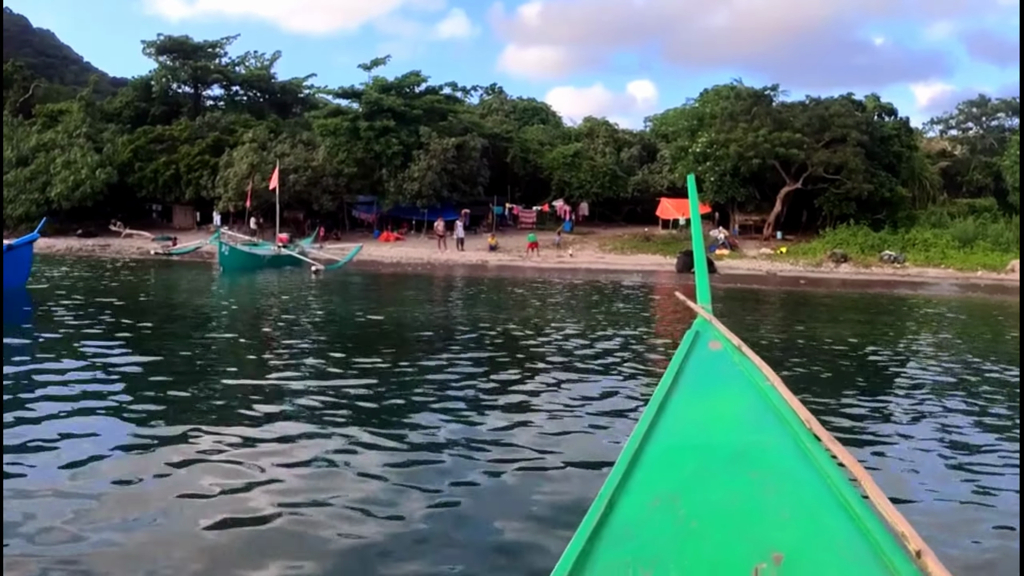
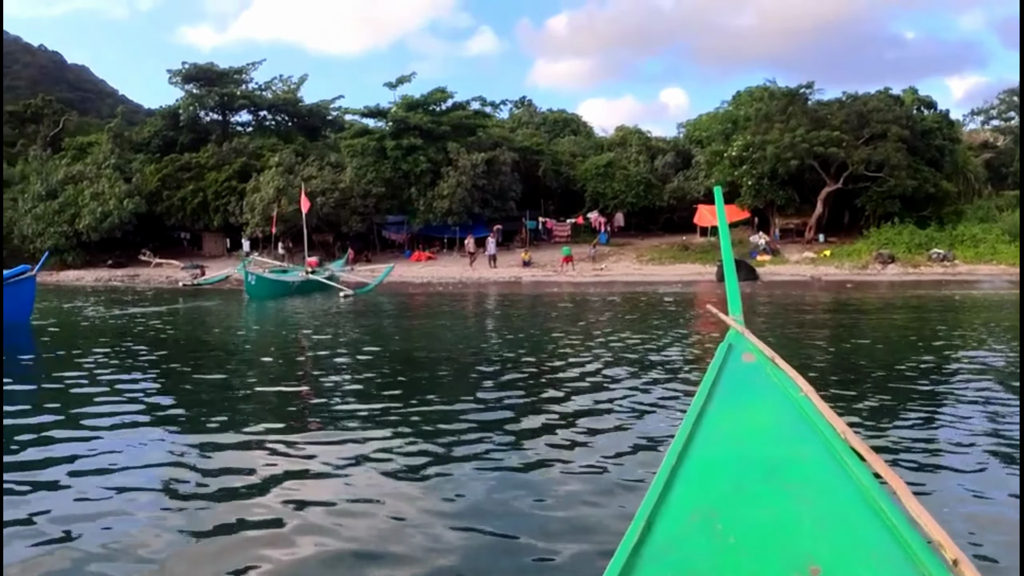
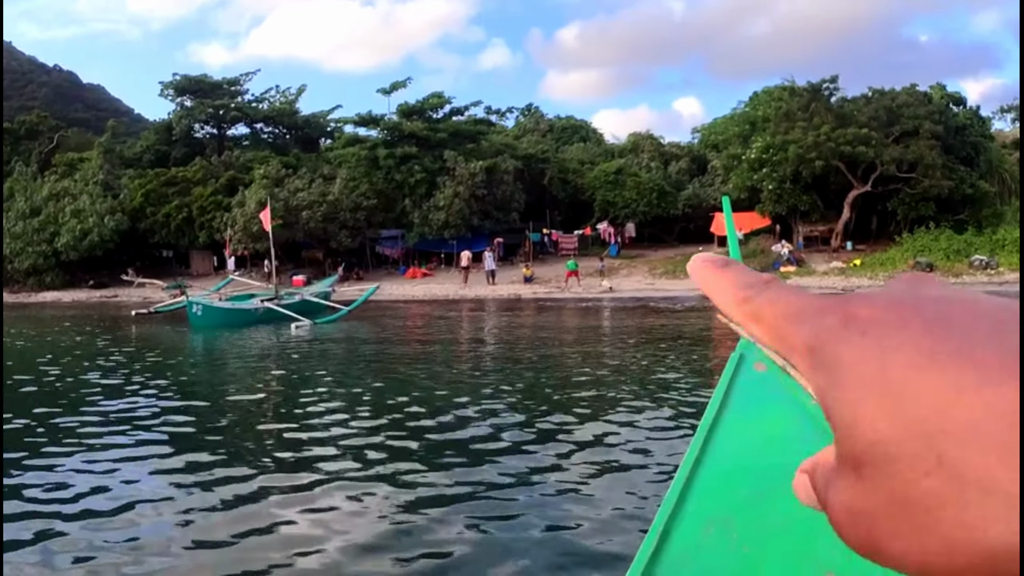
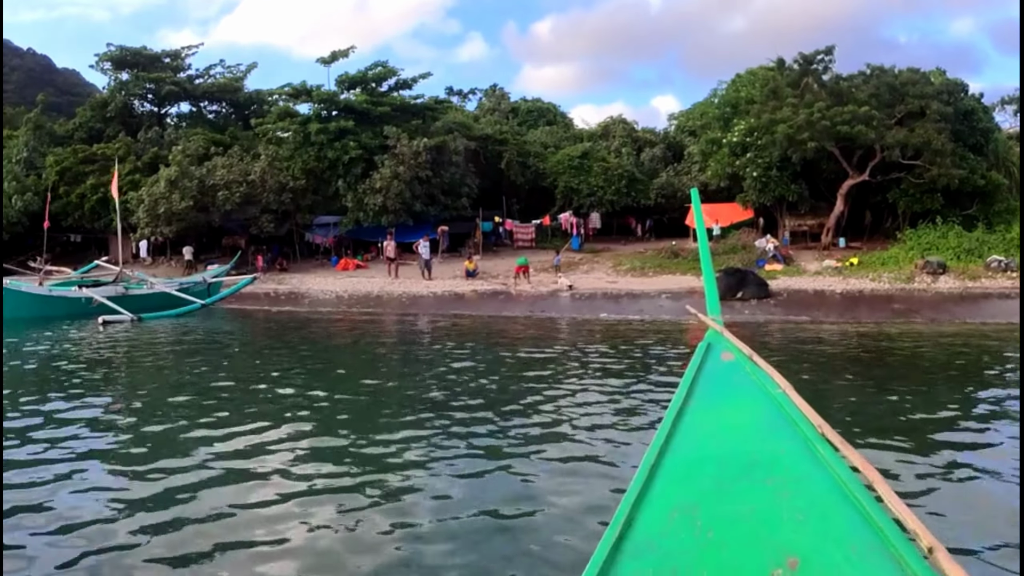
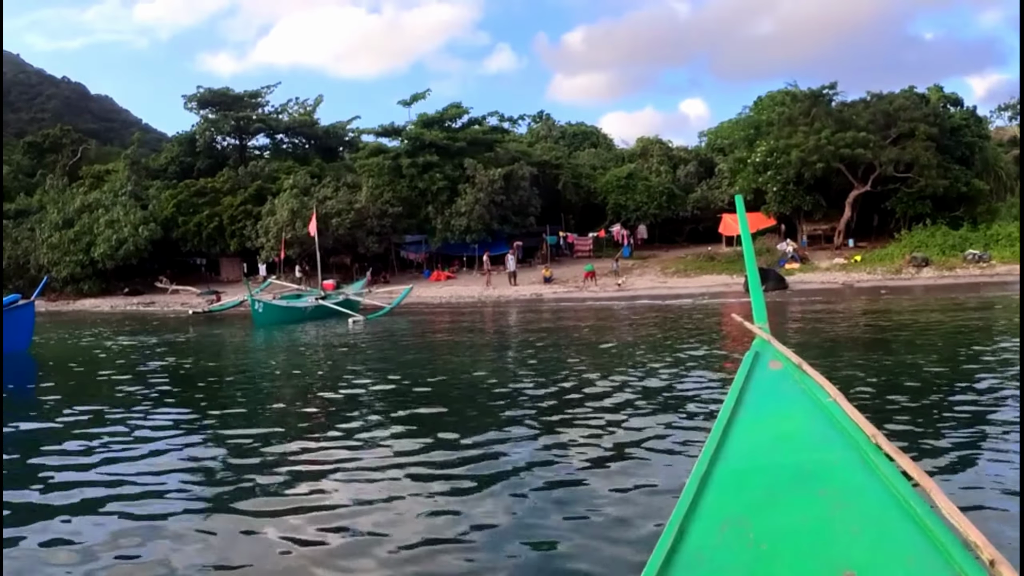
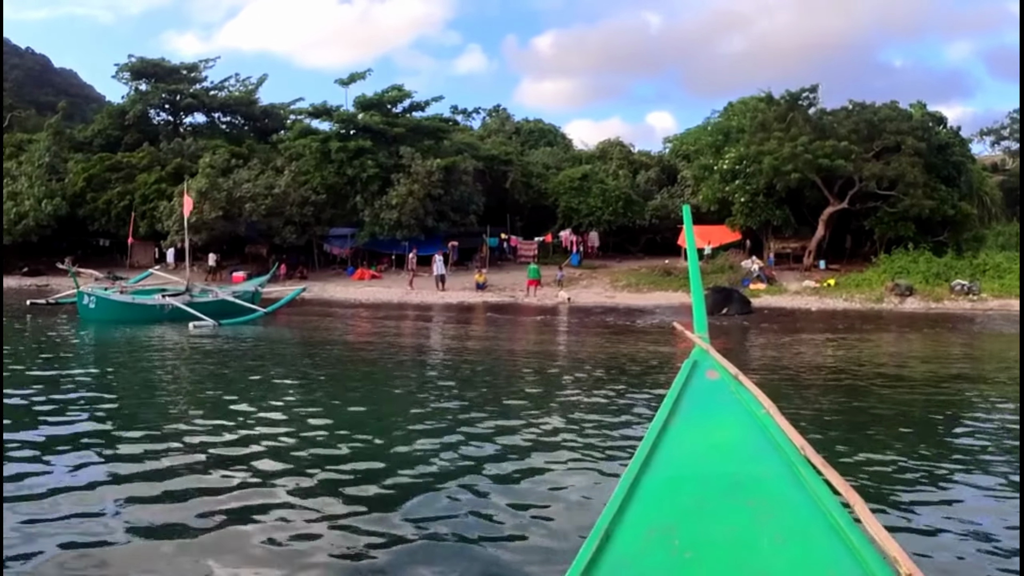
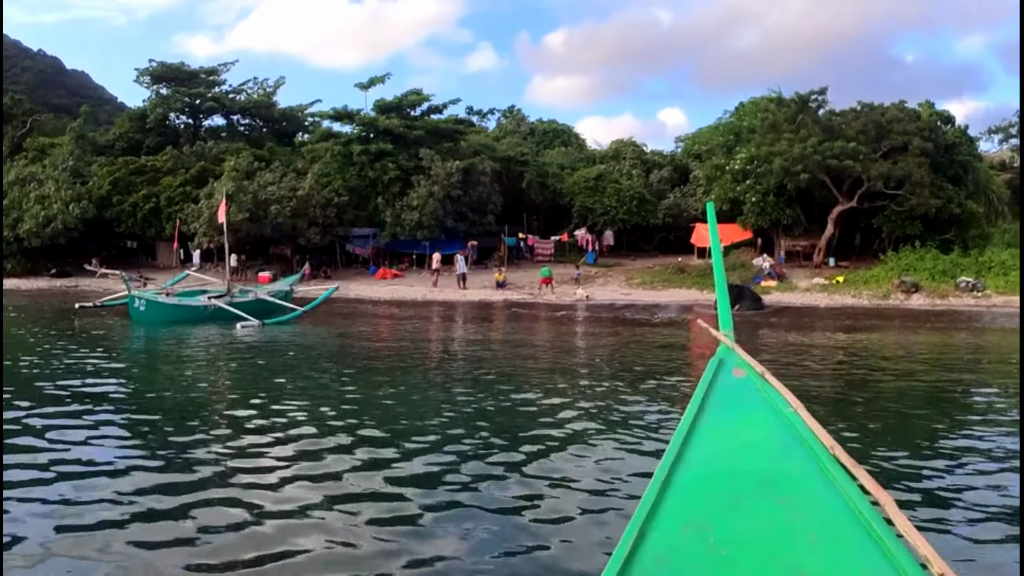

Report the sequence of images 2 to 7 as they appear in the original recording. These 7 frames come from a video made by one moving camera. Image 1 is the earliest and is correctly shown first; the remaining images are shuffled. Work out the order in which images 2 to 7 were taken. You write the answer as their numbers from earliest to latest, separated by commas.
2, 5, 3, 7, 6, 4
